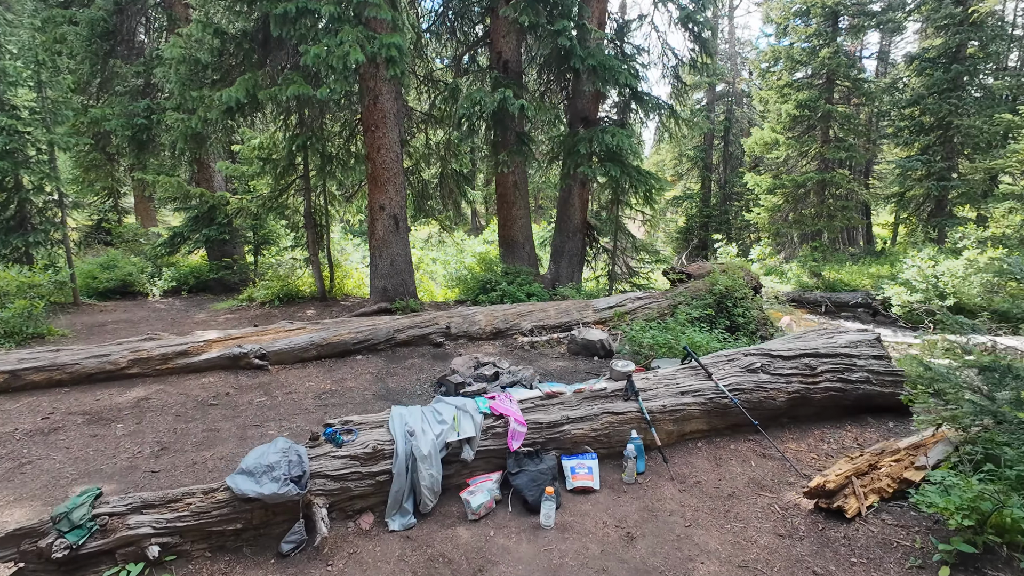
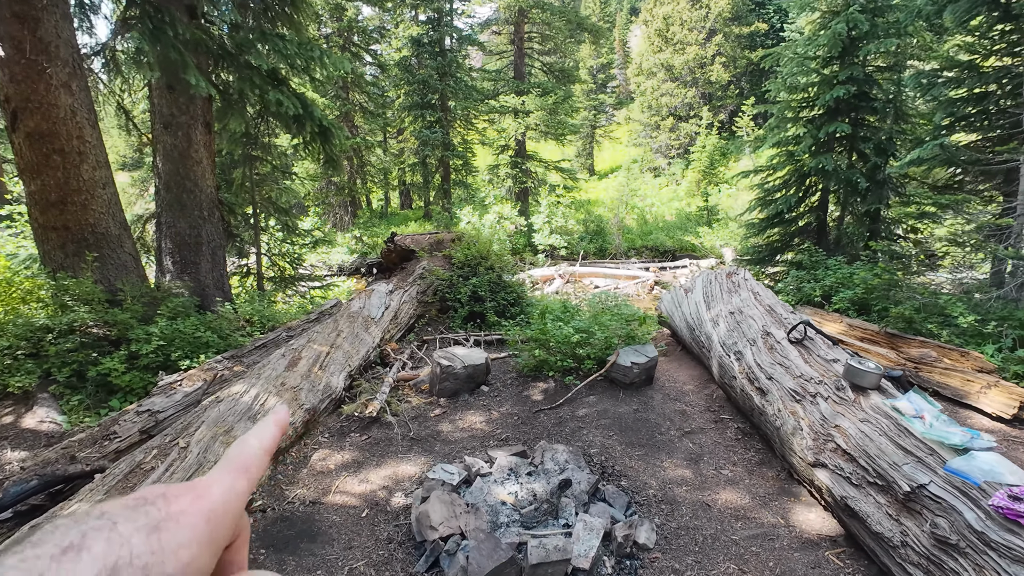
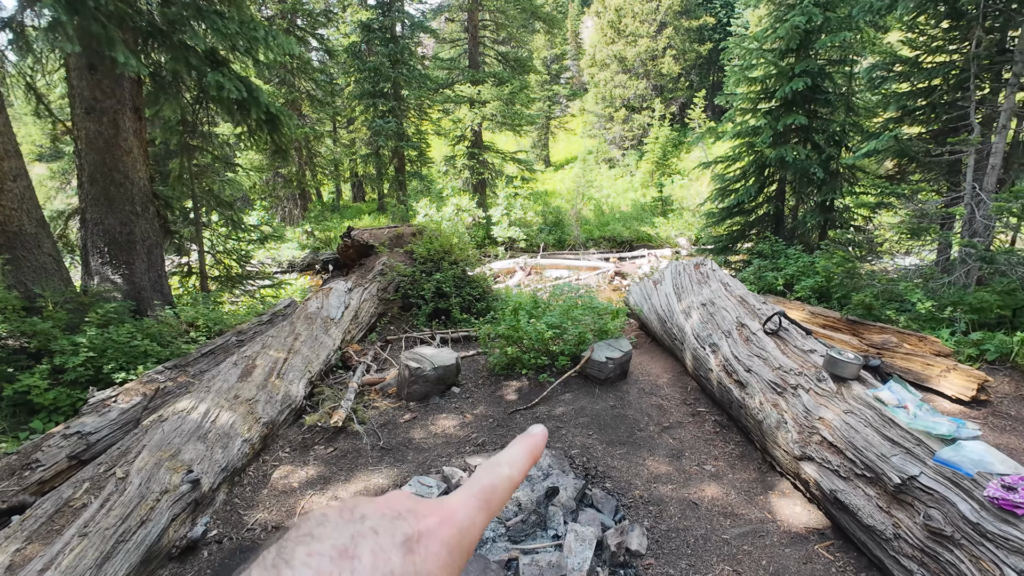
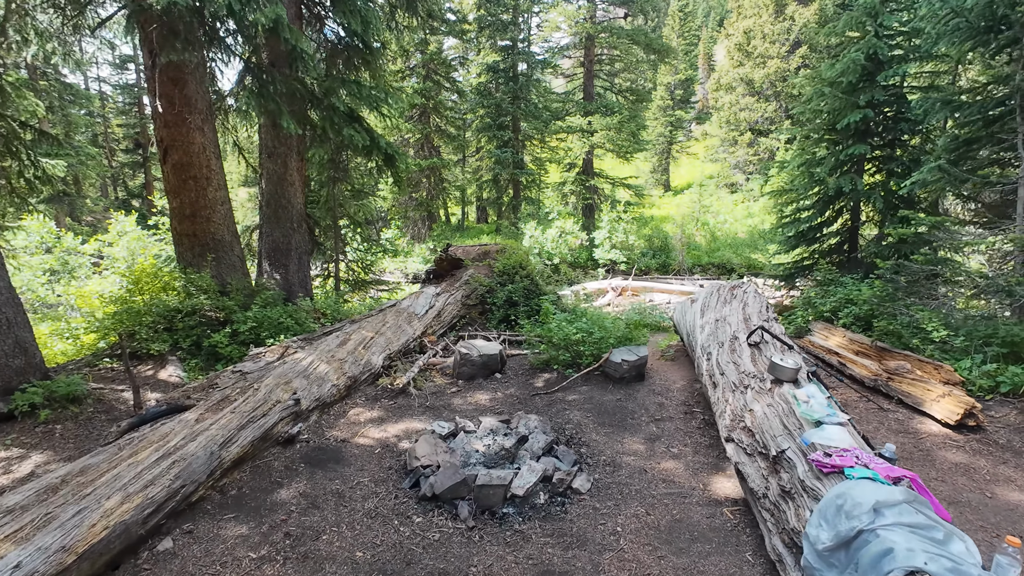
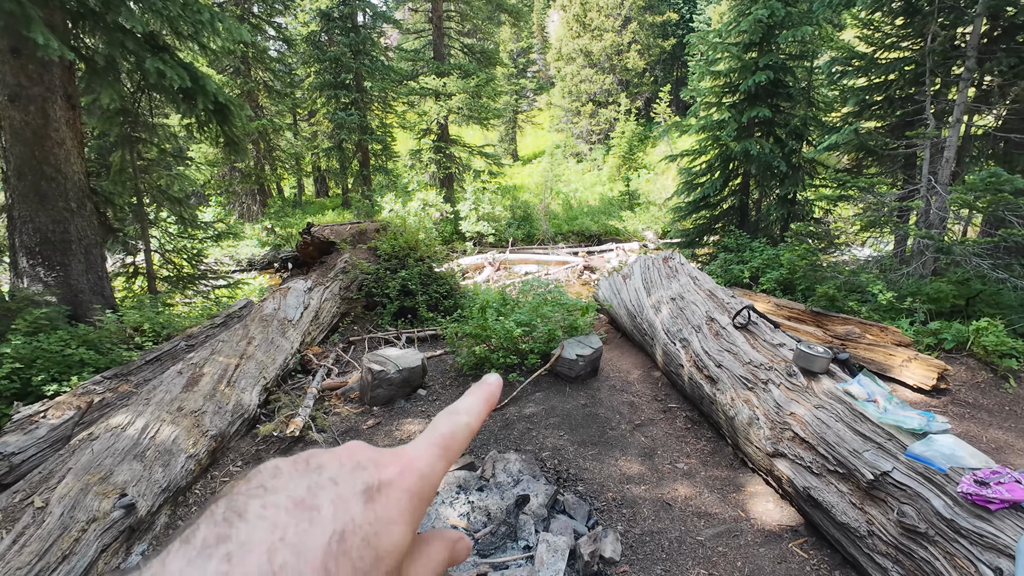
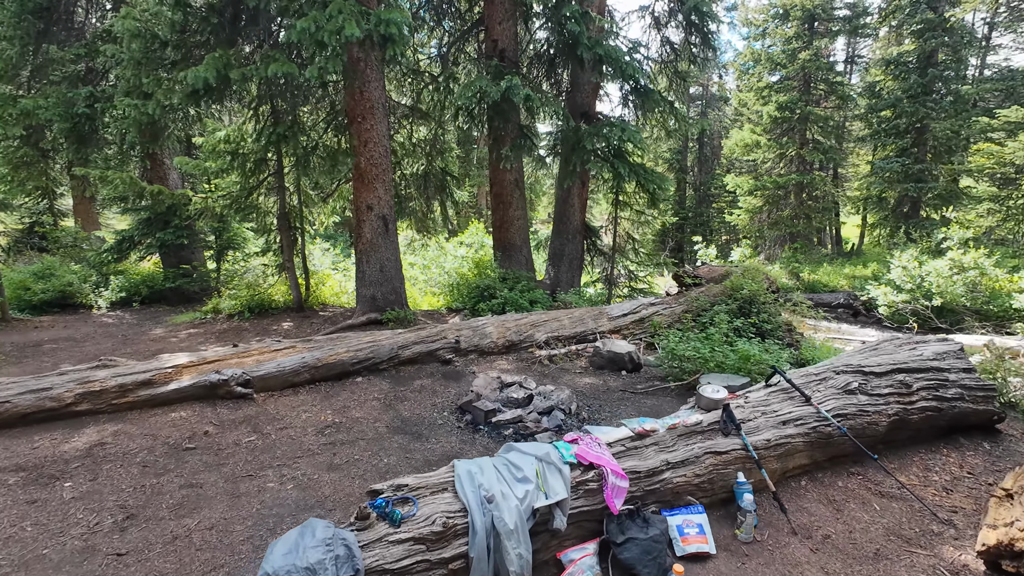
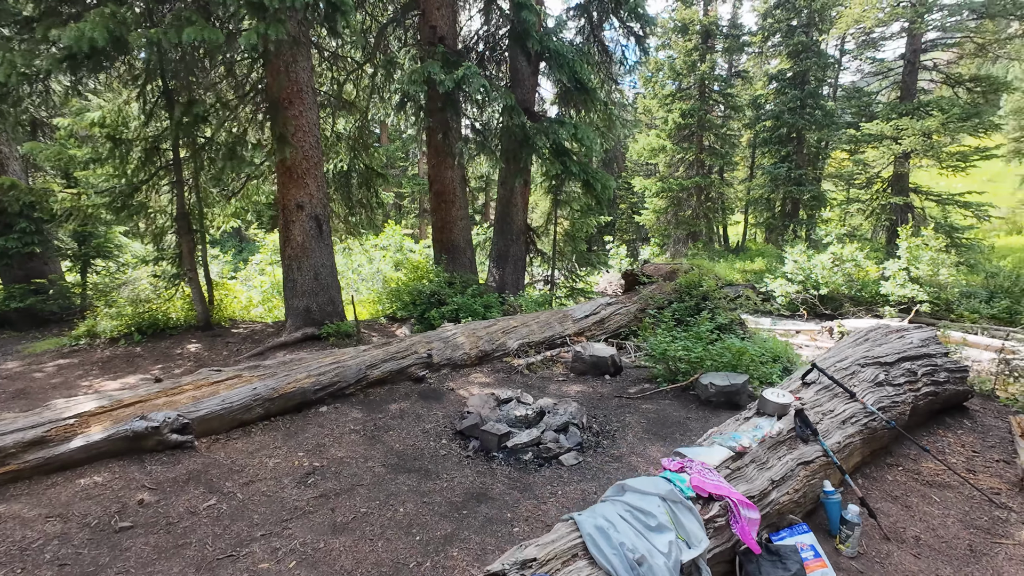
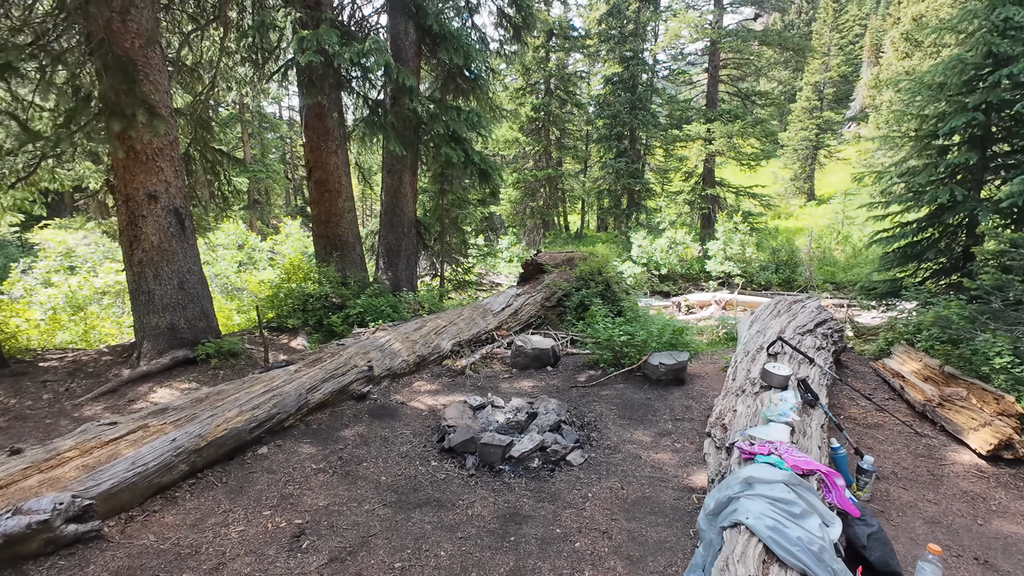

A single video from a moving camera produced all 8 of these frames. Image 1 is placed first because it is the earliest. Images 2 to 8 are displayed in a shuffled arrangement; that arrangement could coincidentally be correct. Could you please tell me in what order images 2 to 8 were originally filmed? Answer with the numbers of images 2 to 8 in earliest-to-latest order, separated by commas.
6, 7, 8, 4, 2, 3, 5
